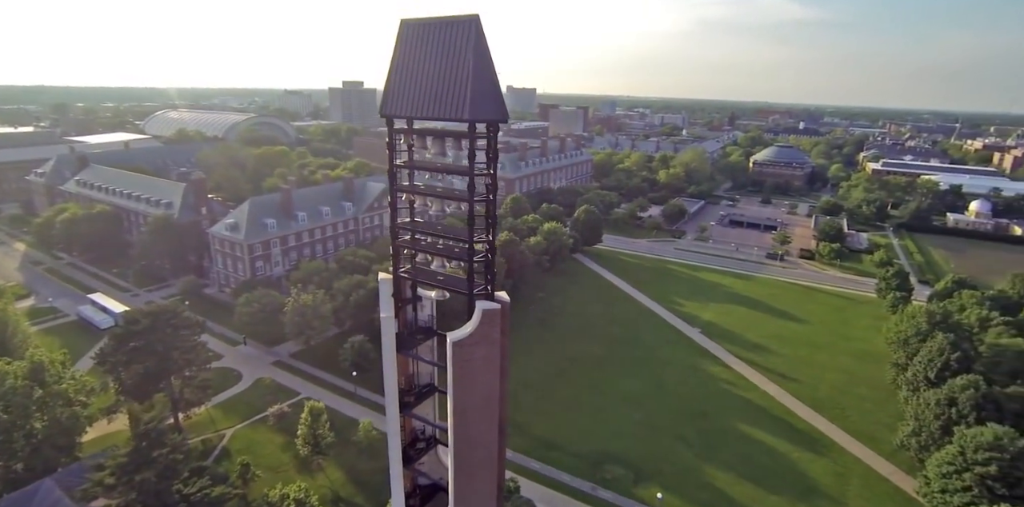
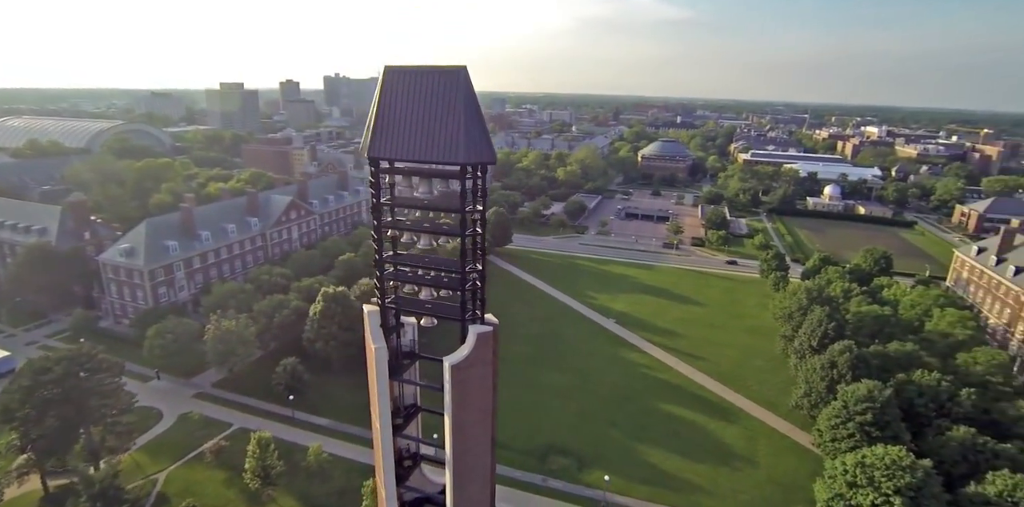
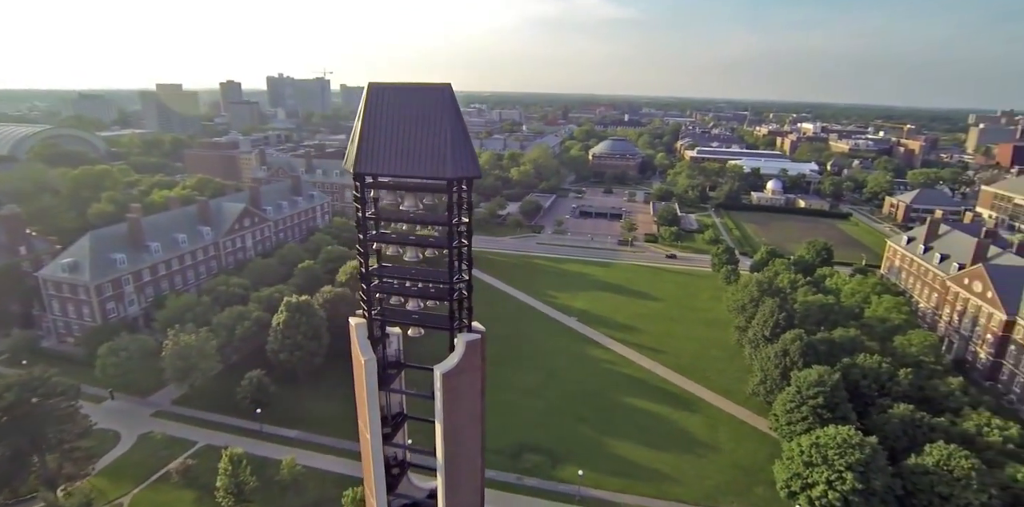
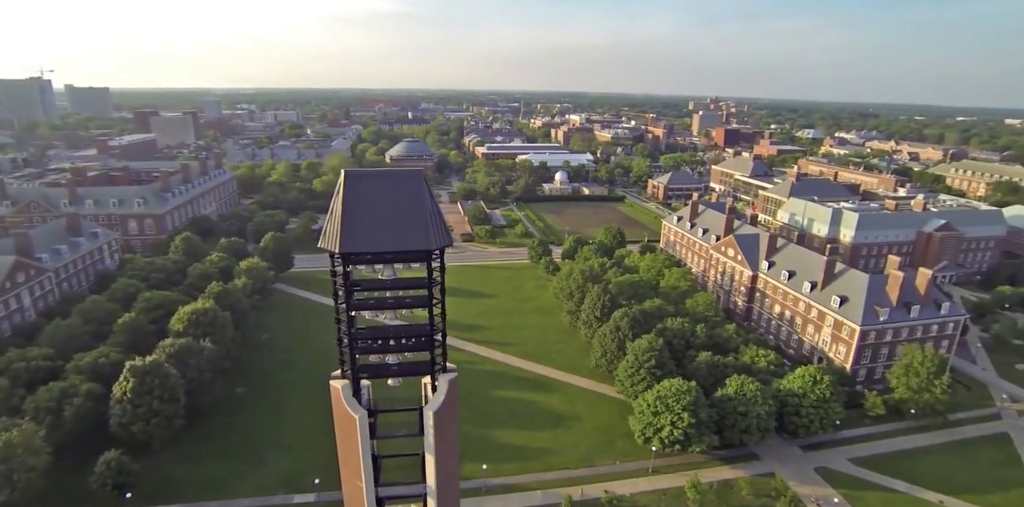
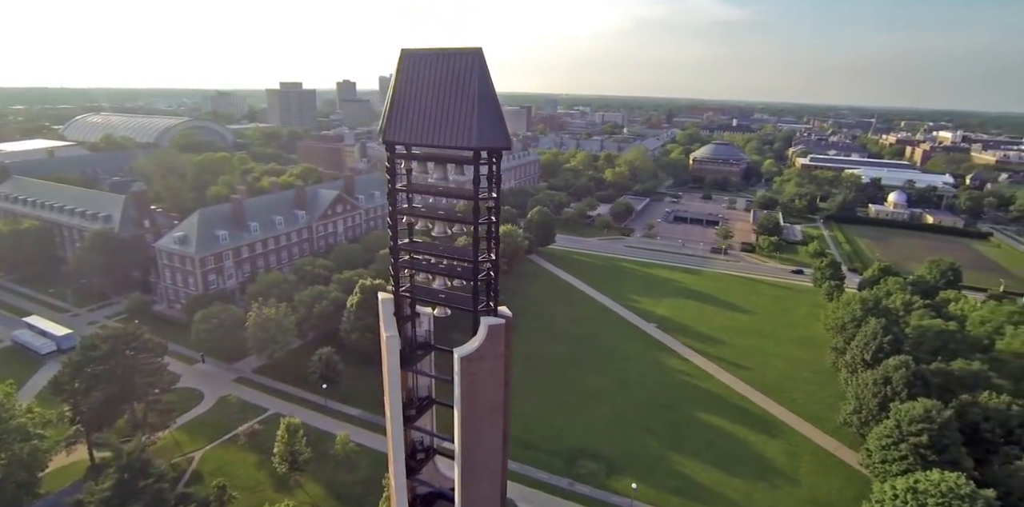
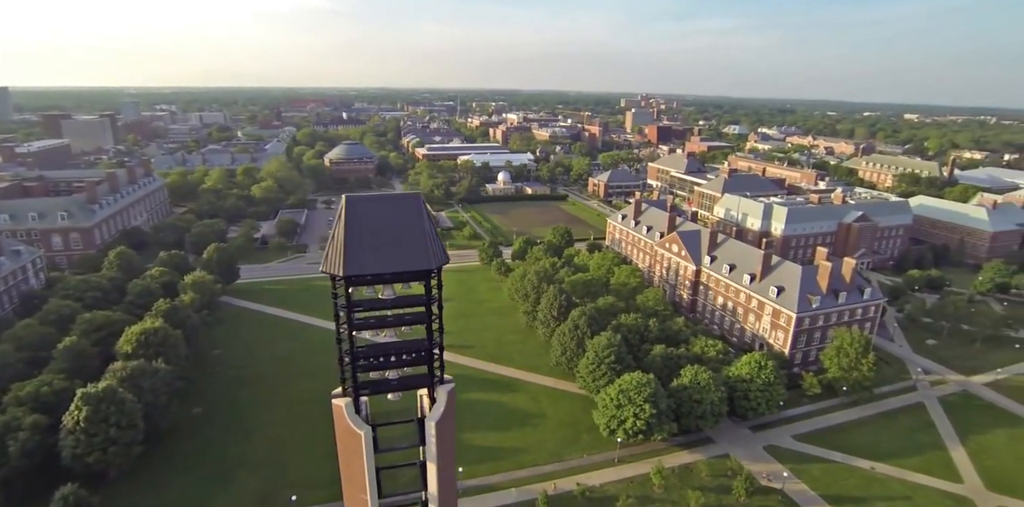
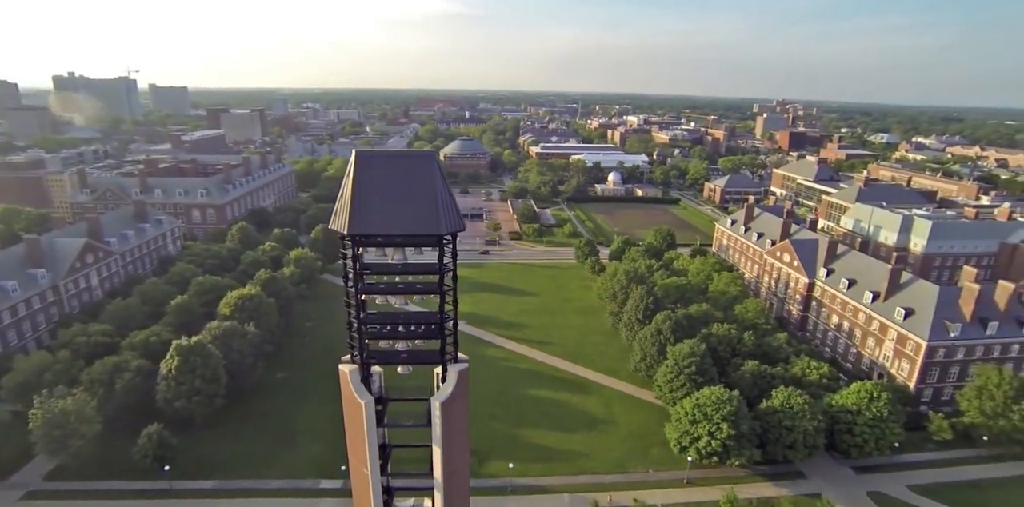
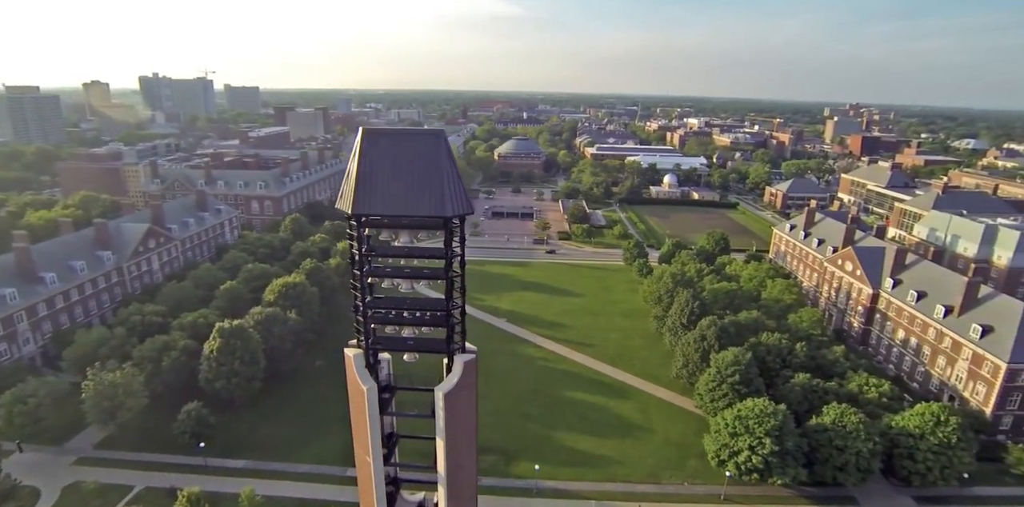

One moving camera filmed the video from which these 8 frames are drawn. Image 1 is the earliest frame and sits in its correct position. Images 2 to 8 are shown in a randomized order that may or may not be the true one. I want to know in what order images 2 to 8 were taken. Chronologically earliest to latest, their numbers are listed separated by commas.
5, 2, 3, 8, 7, 4, 6
